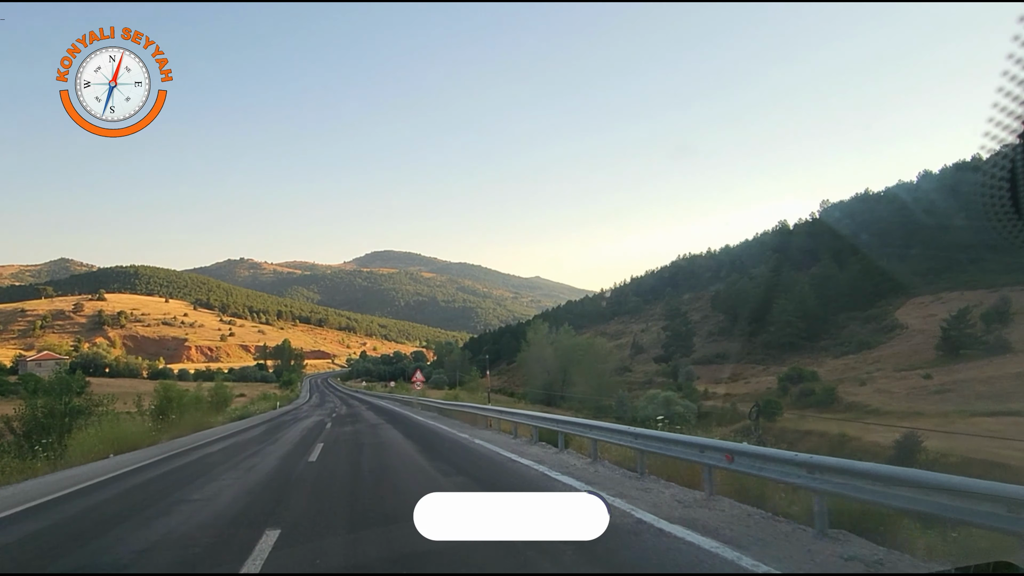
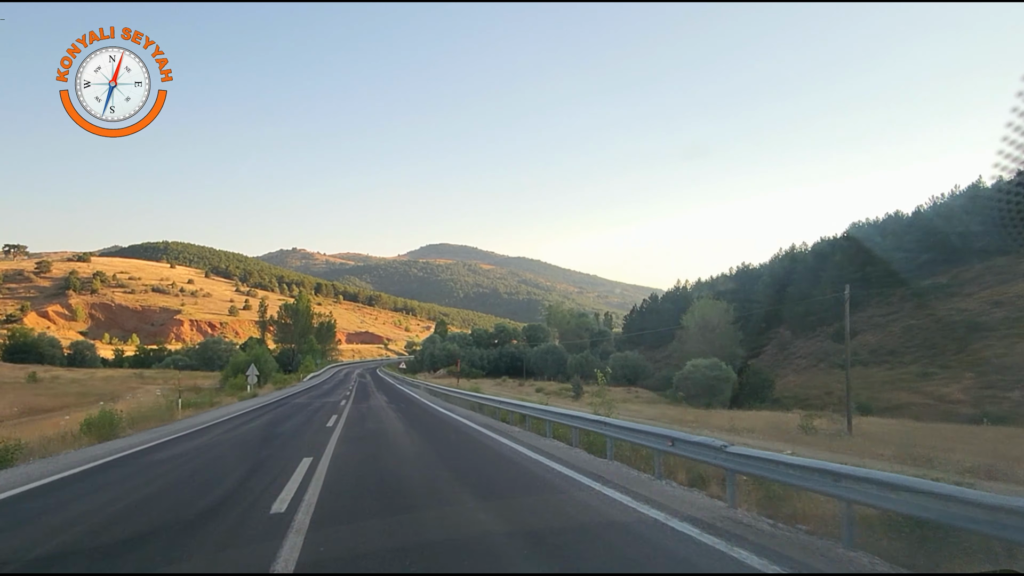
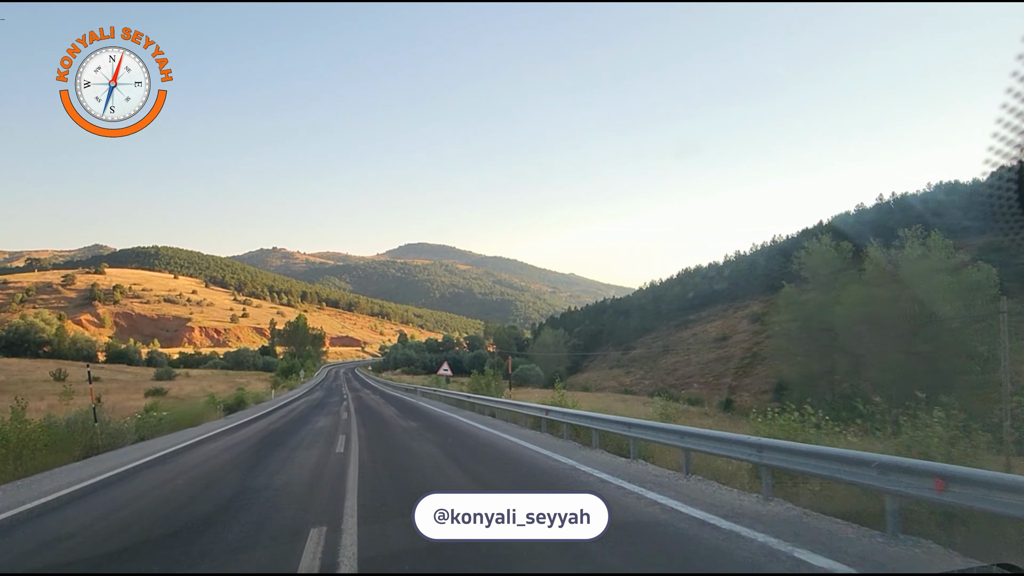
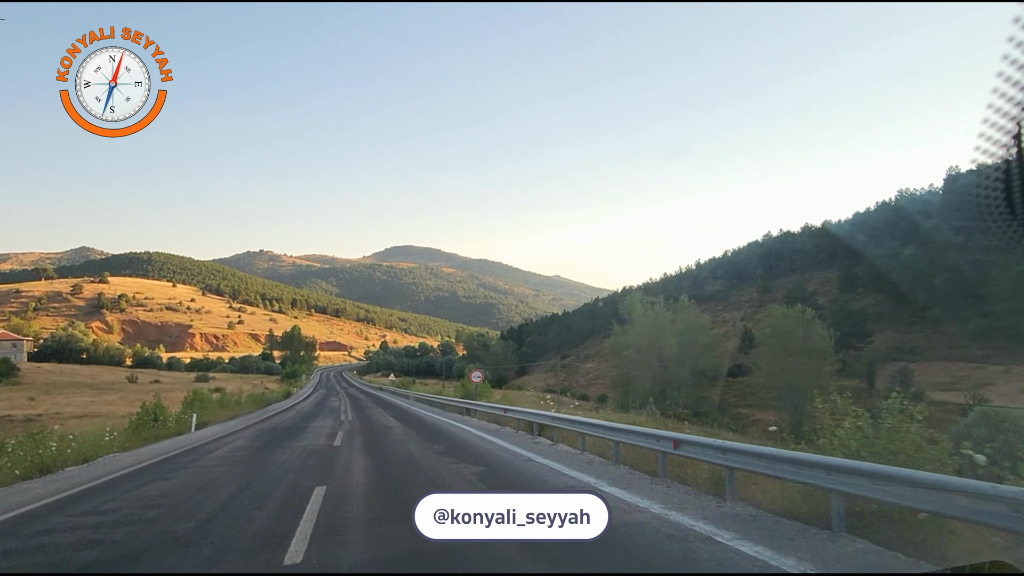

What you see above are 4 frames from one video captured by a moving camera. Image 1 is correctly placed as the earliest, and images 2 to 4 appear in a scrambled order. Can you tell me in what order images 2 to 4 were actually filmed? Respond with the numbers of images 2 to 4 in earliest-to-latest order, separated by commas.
4, 3, 2
